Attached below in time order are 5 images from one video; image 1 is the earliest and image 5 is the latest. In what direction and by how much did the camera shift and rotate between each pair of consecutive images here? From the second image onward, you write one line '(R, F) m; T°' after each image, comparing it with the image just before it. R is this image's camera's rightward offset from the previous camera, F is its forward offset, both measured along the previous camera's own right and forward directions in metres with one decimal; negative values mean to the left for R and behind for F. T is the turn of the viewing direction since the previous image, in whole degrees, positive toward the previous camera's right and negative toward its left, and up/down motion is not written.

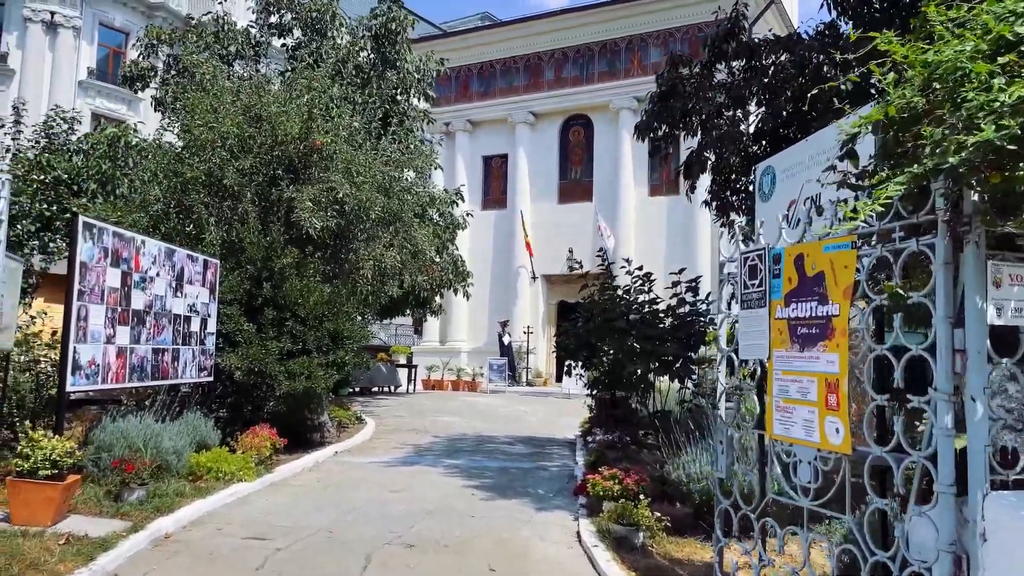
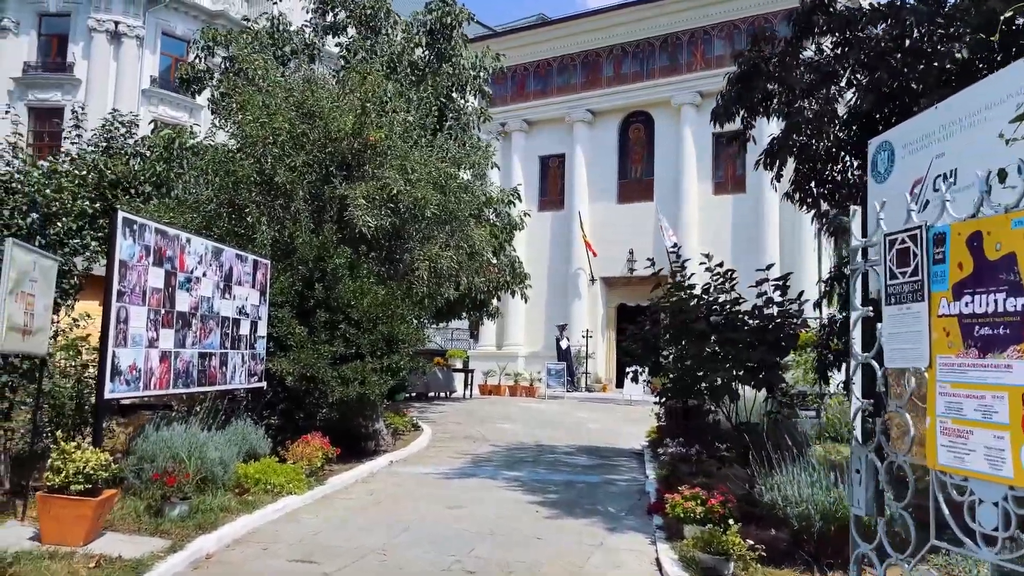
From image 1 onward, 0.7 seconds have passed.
(-0.1, +0.7) m; -4°
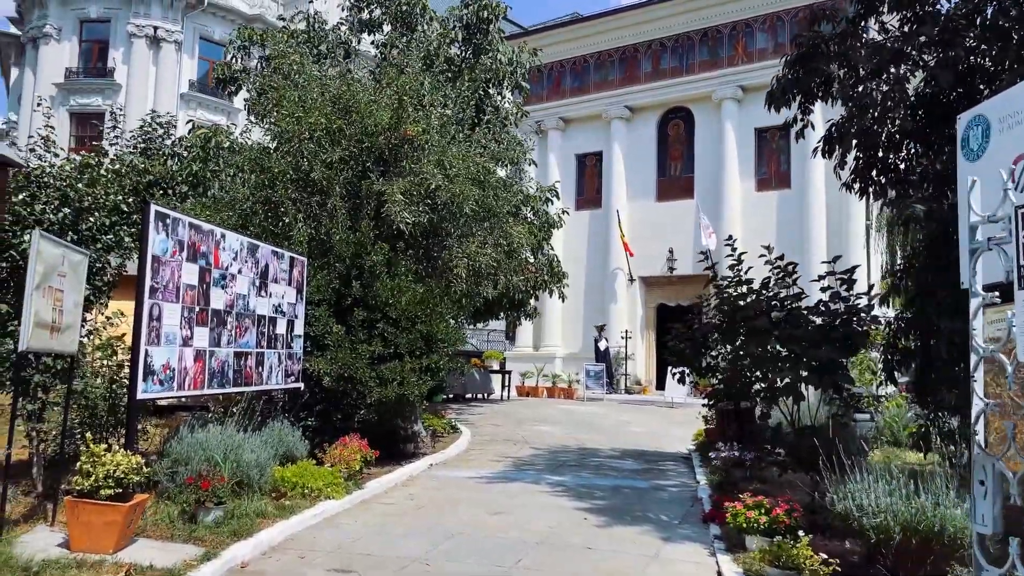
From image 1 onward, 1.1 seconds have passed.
(-0.1, +0.4) m; -2°
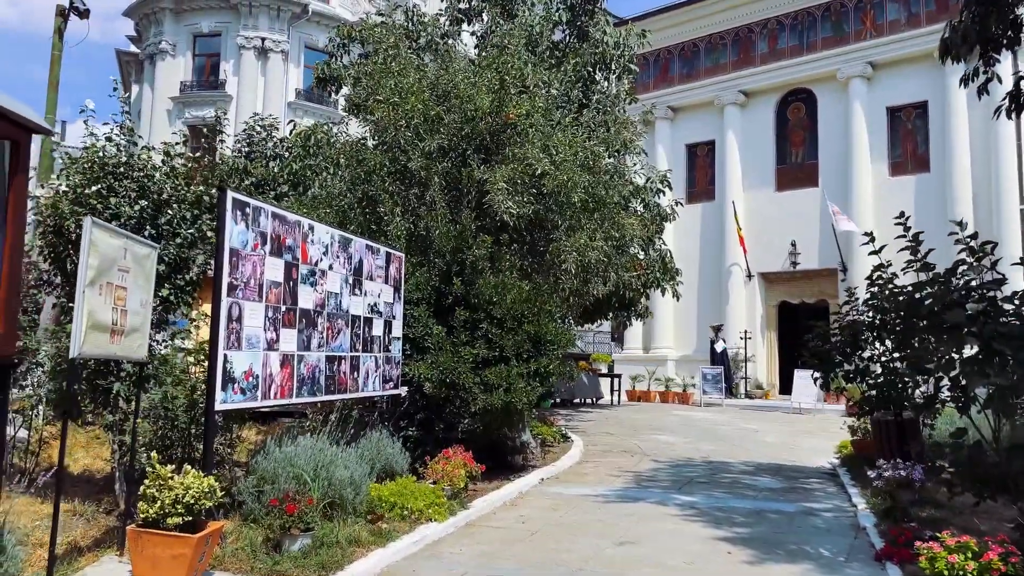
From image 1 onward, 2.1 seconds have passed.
(-0.2, +1.1) m; -7°
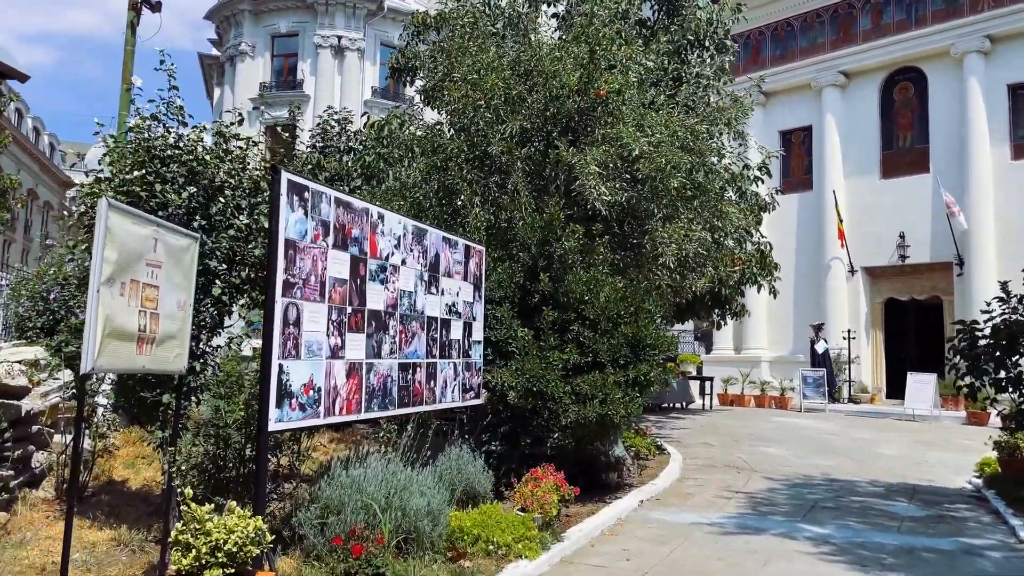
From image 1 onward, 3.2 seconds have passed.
(-0.2, +1.1) m; -5°
